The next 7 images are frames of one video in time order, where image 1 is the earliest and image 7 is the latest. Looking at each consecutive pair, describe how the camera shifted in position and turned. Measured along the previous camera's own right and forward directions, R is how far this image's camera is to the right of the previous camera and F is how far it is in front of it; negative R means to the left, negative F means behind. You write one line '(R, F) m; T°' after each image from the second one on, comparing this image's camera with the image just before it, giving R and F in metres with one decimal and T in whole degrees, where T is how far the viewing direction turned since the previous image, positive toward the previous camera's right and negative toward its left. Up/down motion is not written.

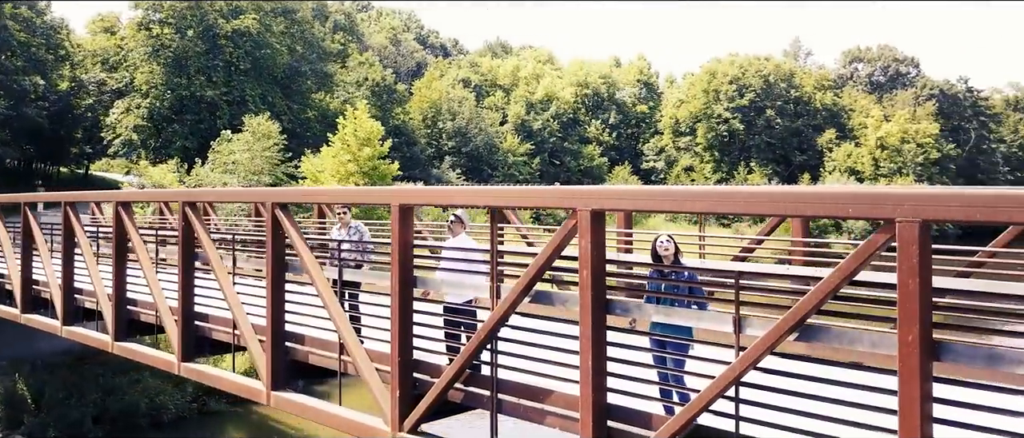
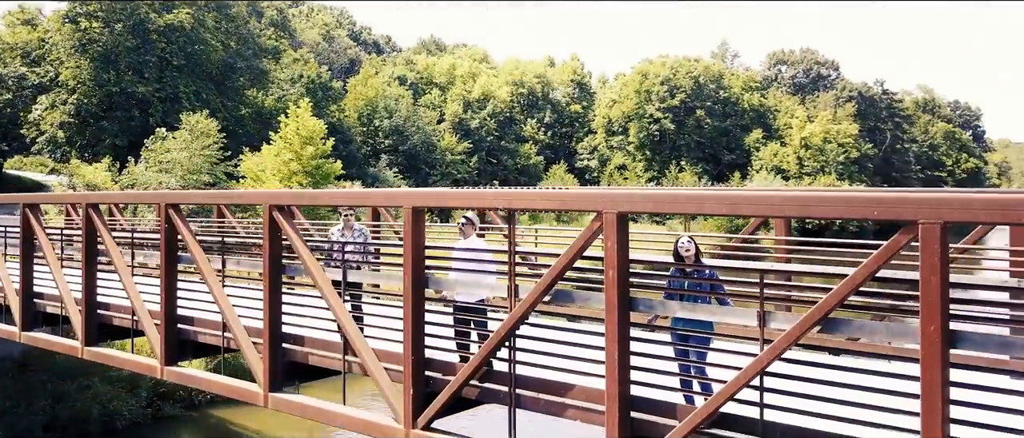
(-0.6, -0.2) m; +5°
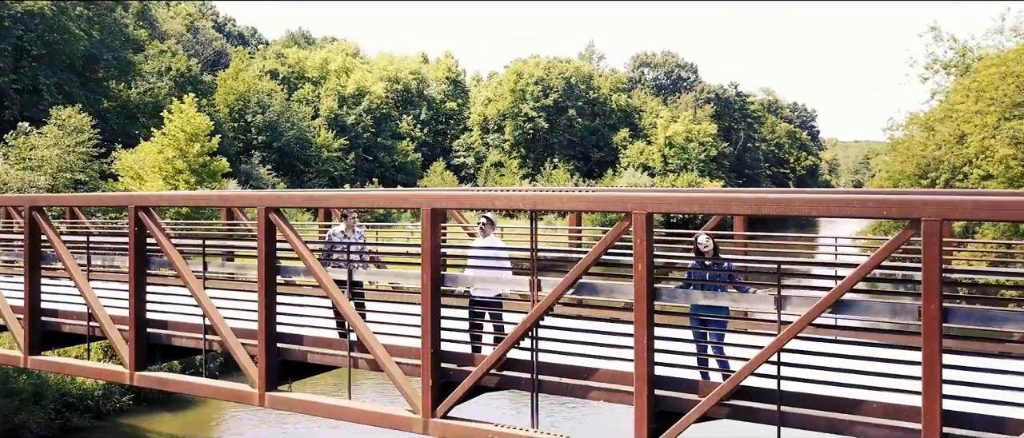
(-1.3, -0.4) m; +10°
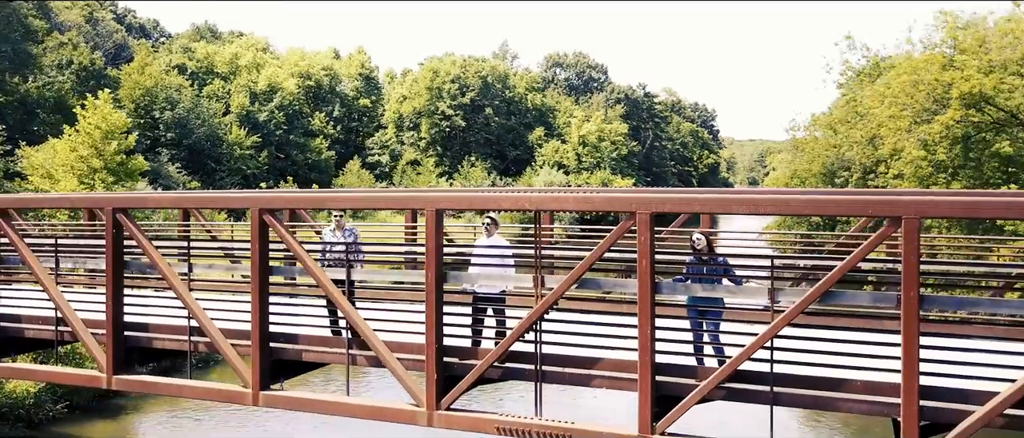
(-0.8, -0.3) m; +7°
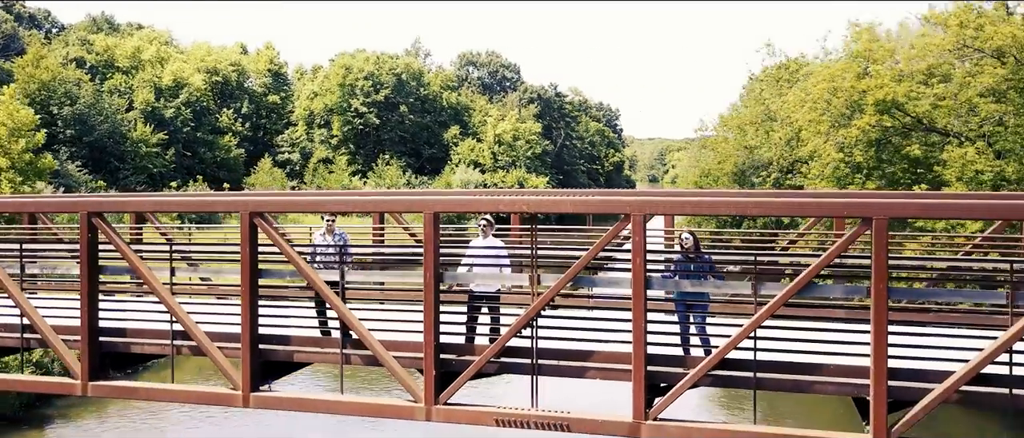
(-0.8, -0.3) m; +7°
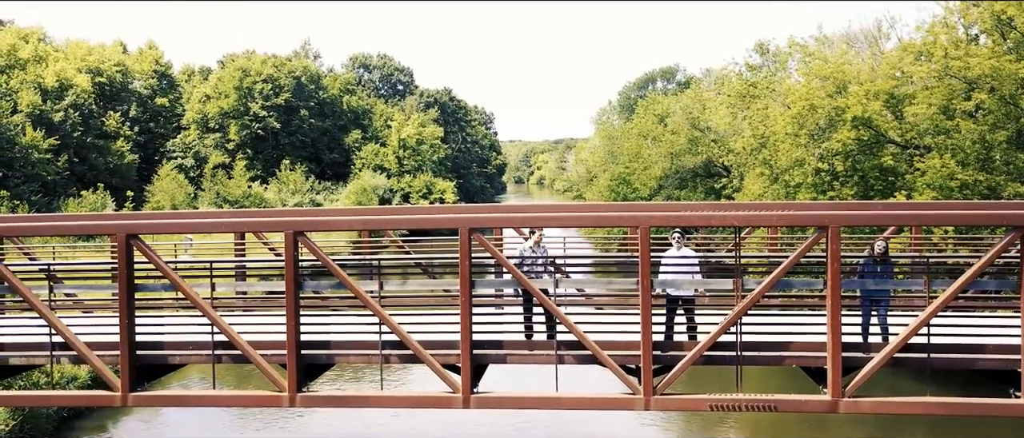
(-3.6, -0.7) m; +10°
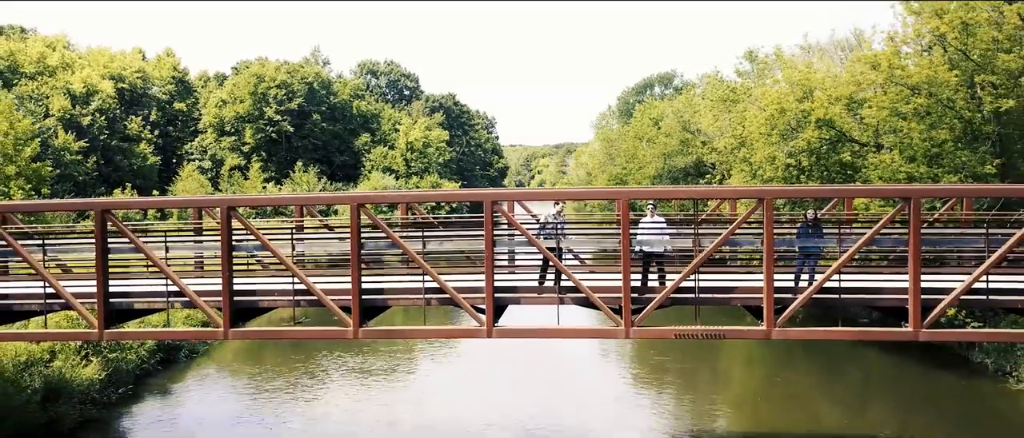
(-0.2, -2.7) m; 0°
